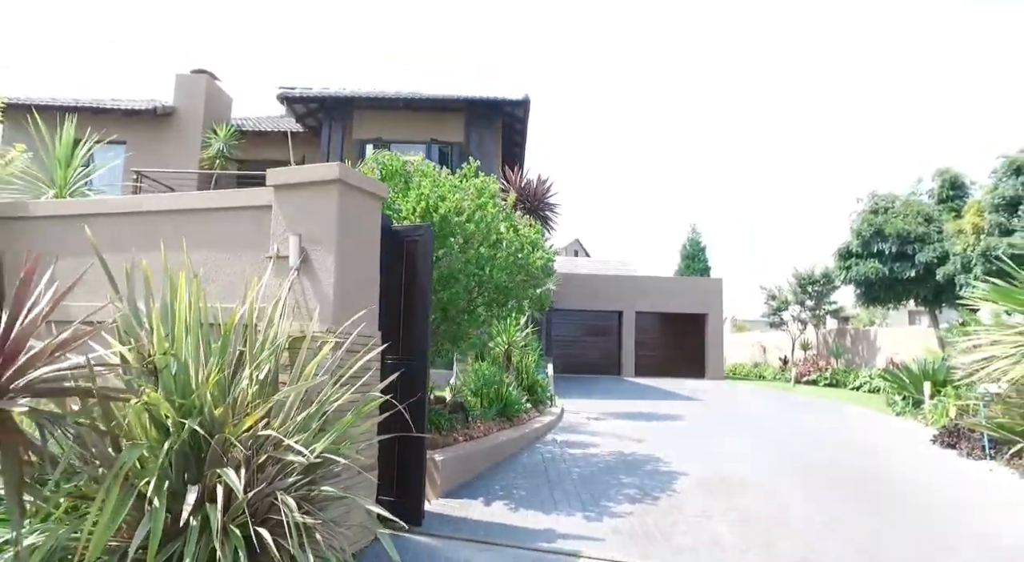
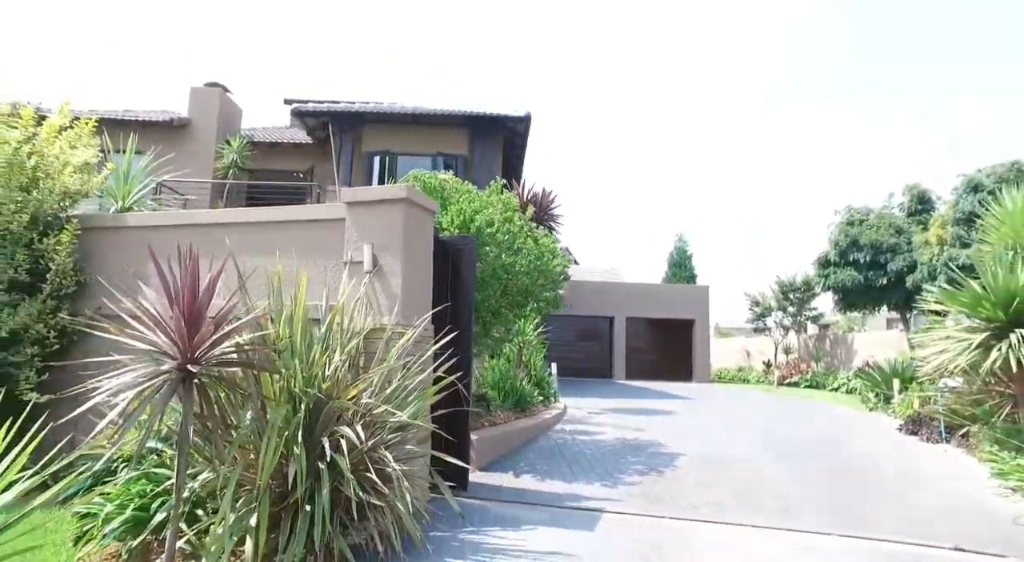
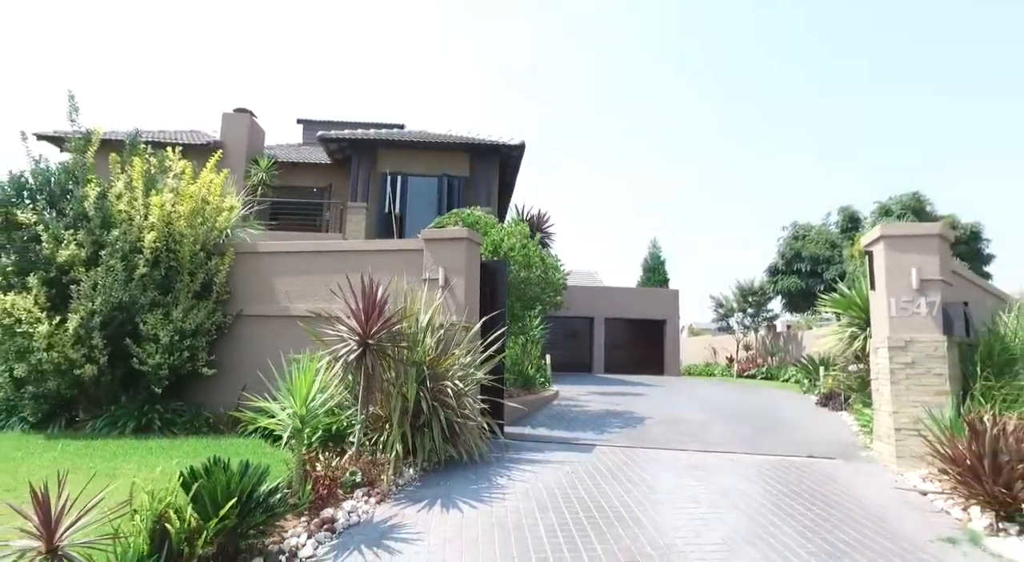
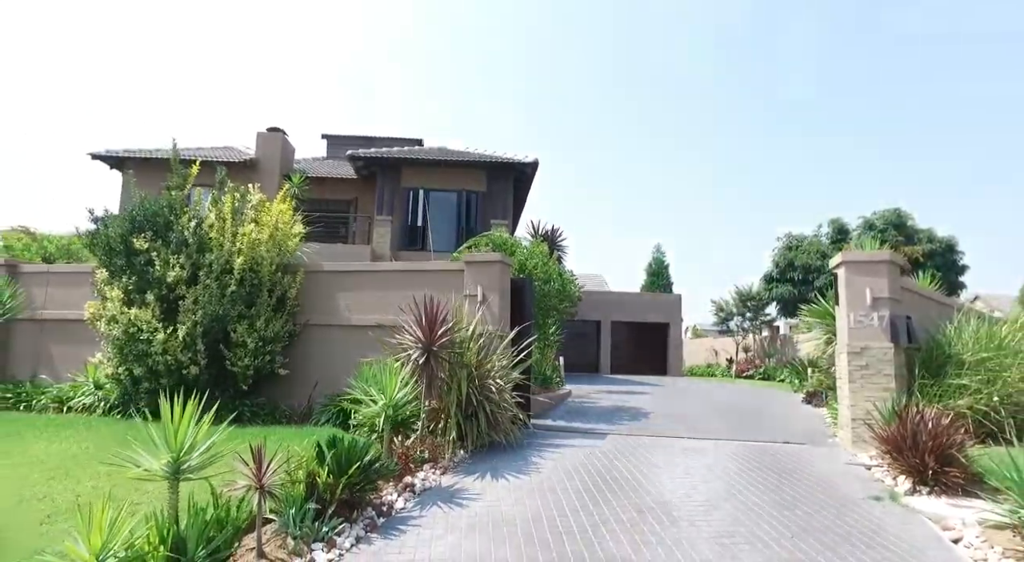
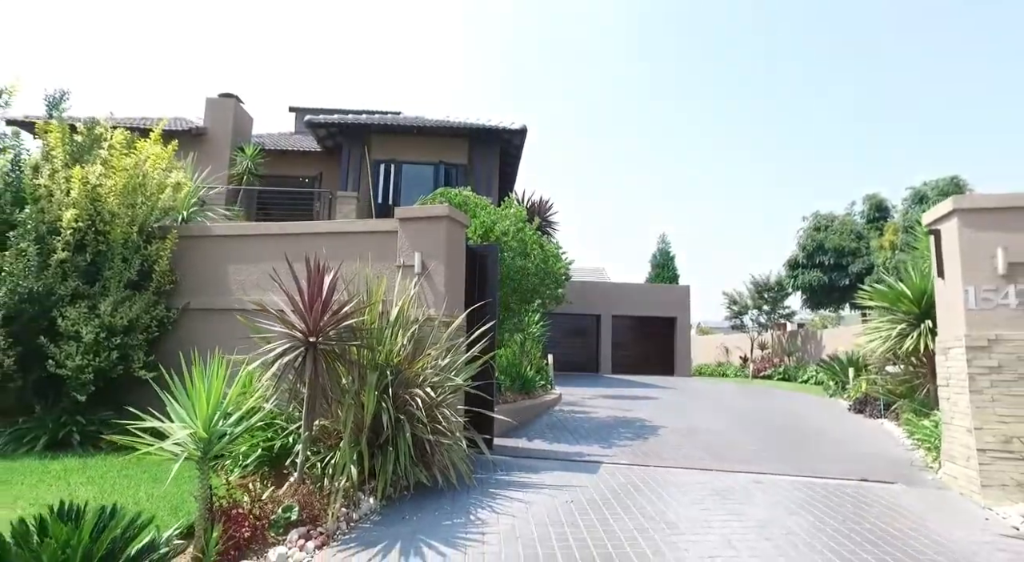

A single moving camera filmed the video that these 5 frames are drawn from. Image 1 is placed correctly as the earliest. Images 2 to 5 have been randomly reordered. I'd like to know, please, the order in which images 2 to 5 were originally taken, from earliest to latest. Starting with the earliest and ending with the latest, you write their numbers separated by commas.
2, 5, 3, 4
